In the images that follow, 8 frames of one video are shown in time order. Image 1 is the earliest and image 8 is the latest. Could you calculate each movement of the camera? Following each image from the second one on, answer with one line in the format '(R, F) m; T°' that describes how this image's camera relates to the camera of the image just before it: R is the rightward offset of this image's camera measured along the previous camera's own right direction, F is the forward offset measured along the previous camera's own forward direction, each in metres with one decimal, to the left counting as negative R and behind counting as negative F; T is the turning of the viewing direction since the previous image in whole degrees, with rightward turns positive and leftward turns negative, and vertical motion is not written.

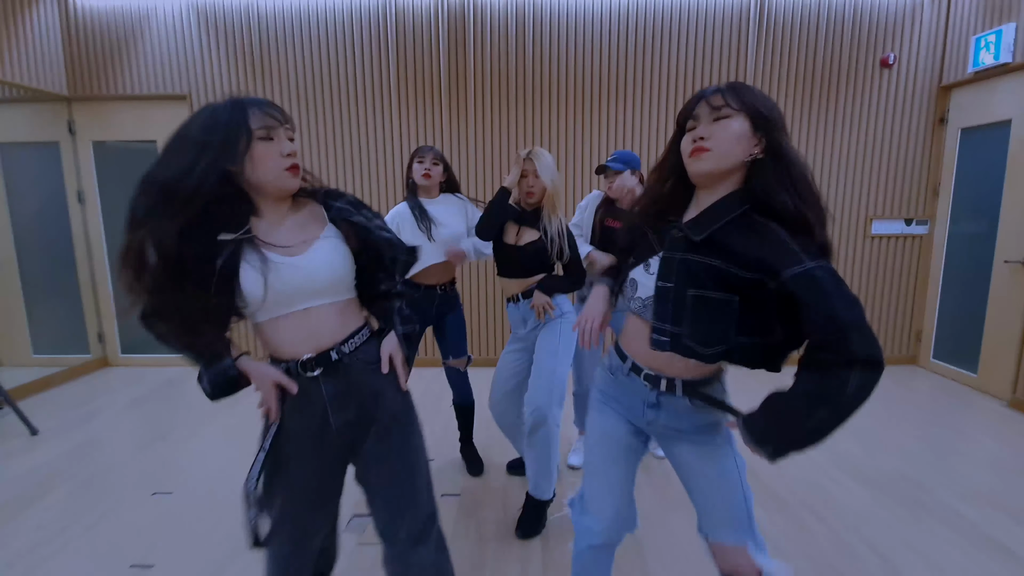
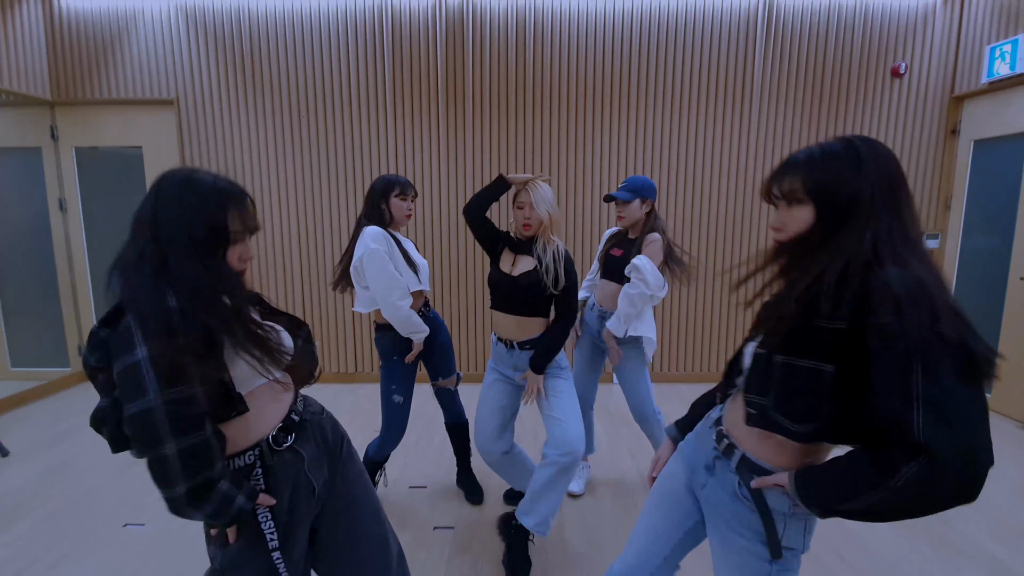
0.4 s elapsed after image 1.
(0.0, +0.1) m; 0°
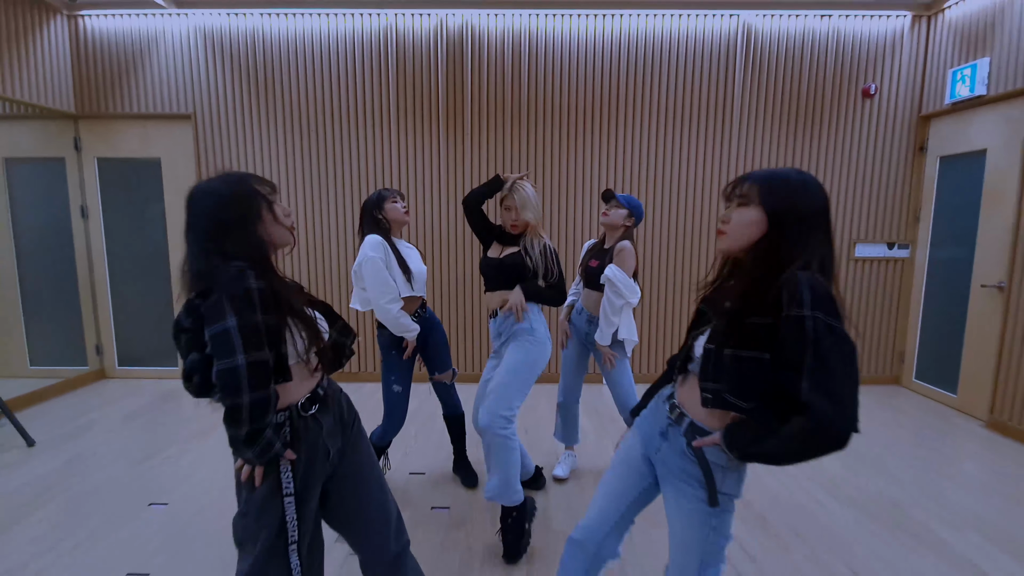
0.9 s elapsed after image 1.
(0.0, -0.2) m; 0°
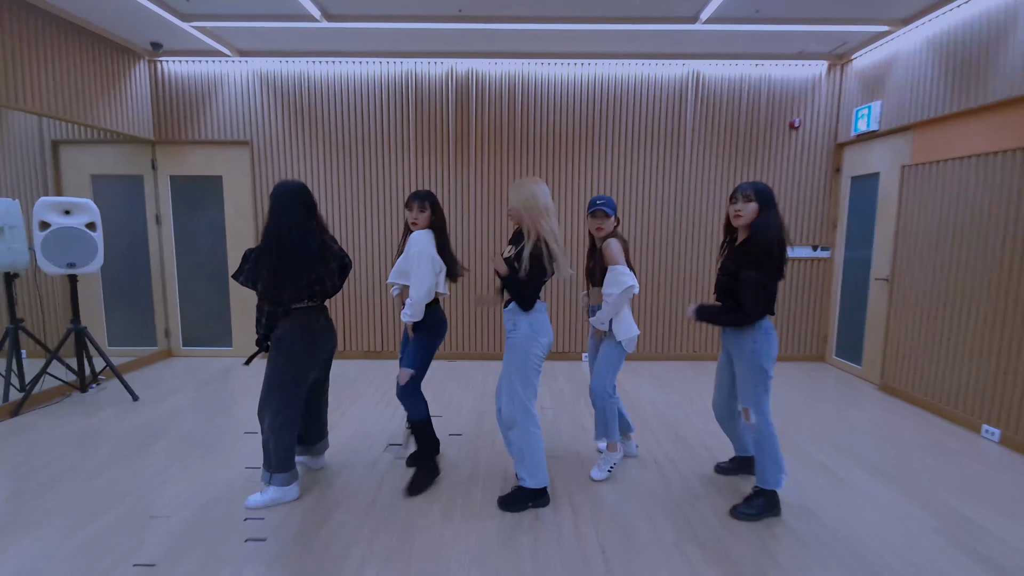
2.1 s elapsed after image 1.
(0.0, -0.9) m; 0°
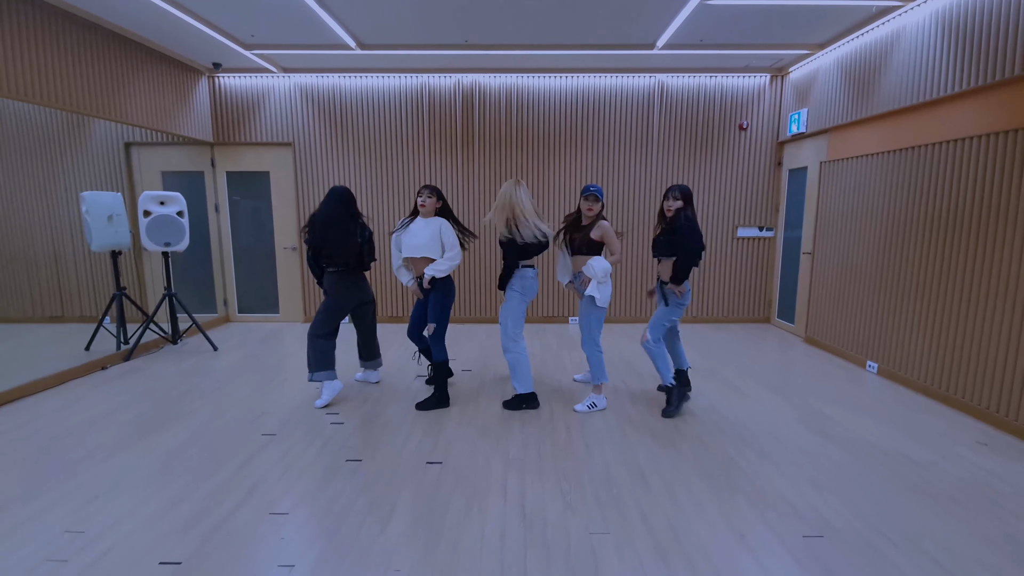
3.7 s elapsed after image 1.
(0.0, -1.1) m; 0°
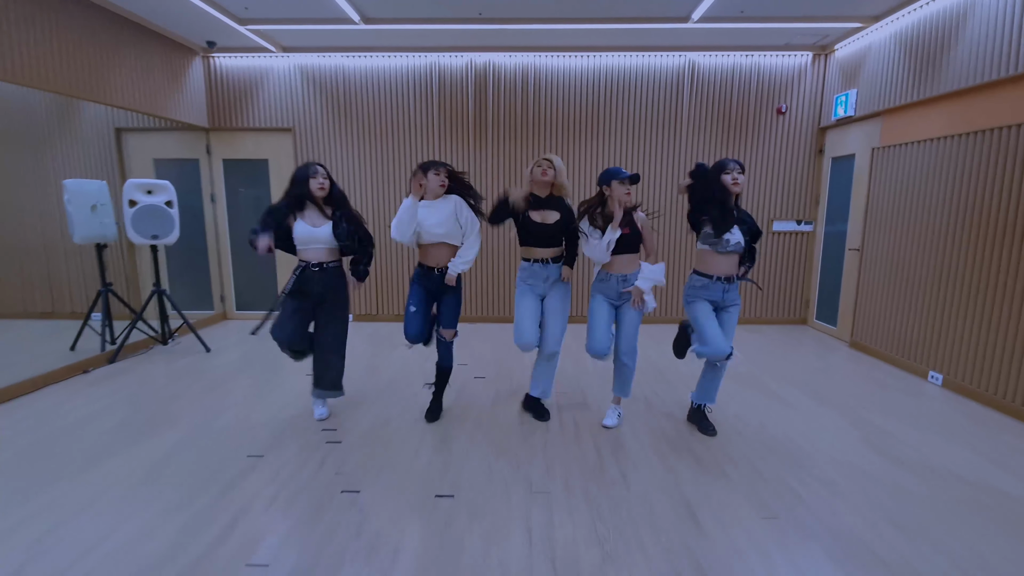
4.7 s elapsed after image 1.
(-0.1, +0.4) m; -1°
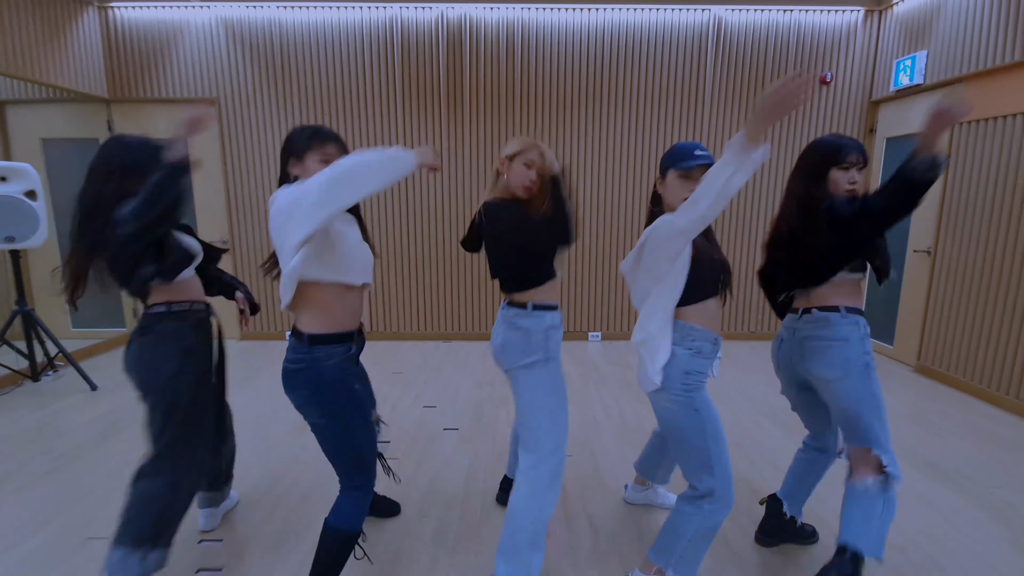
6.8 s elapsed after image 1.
(0.0, +1.0) m; +2°
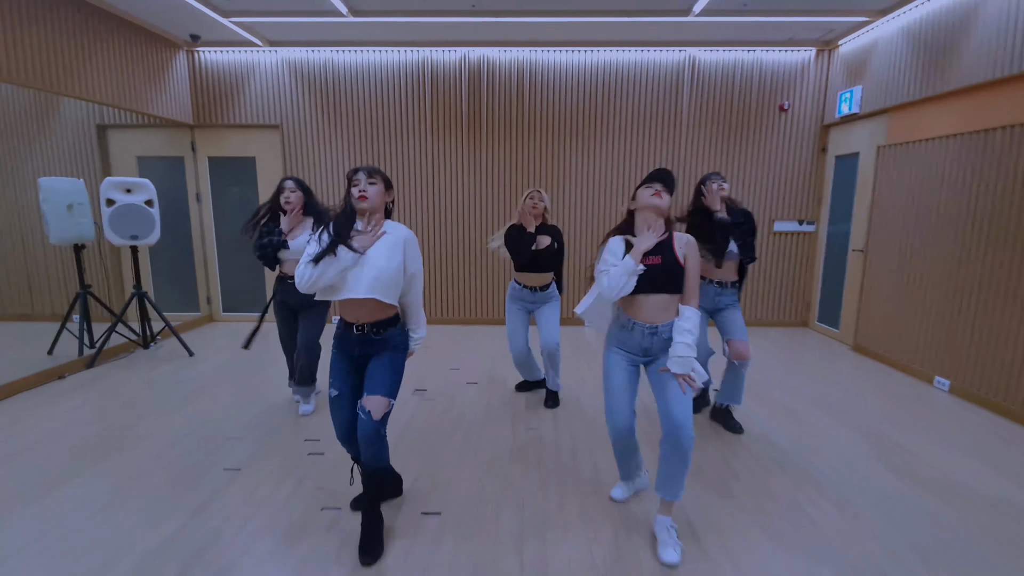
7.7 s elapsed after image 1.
(0.0, -0.9) m; -1°
